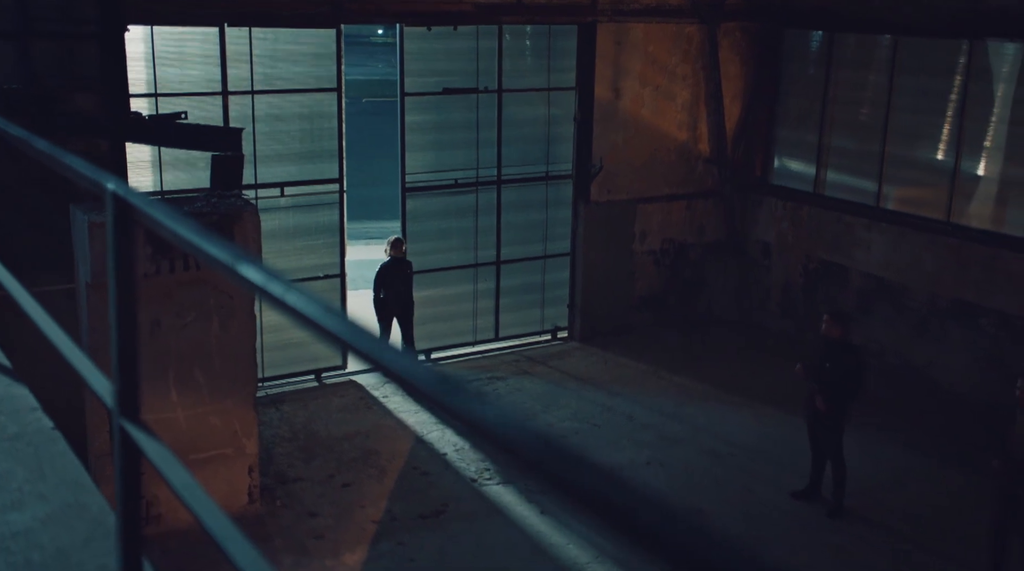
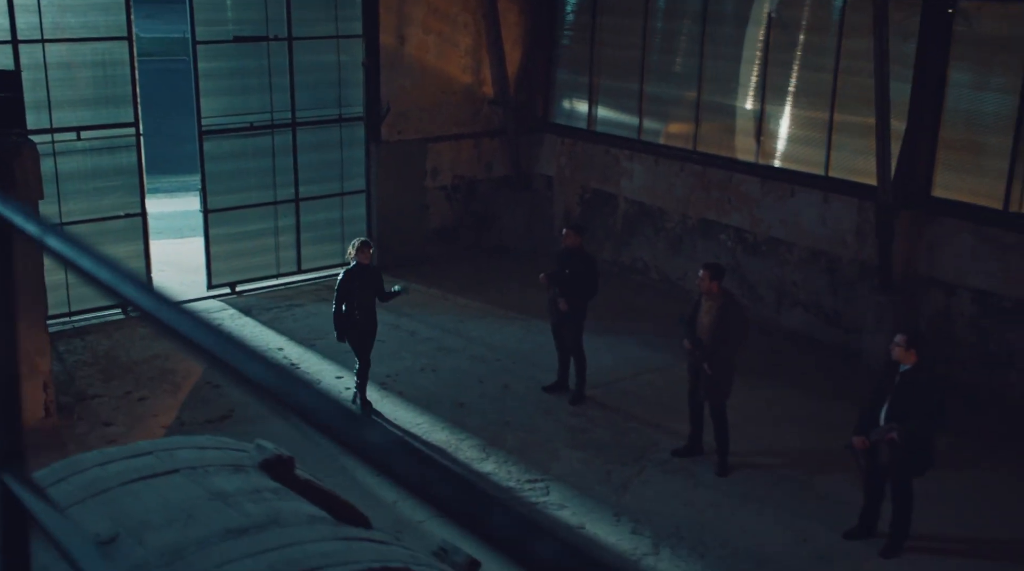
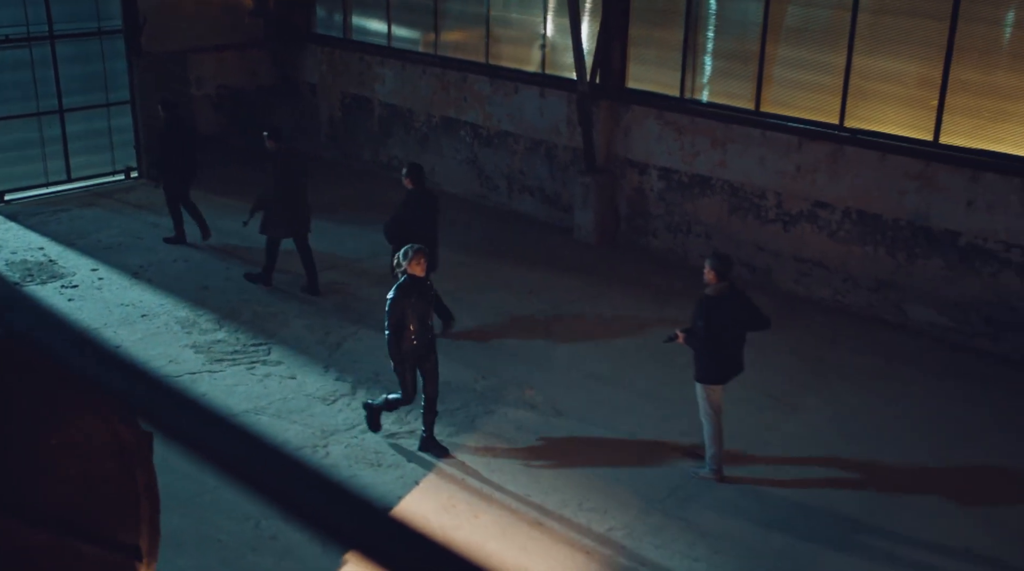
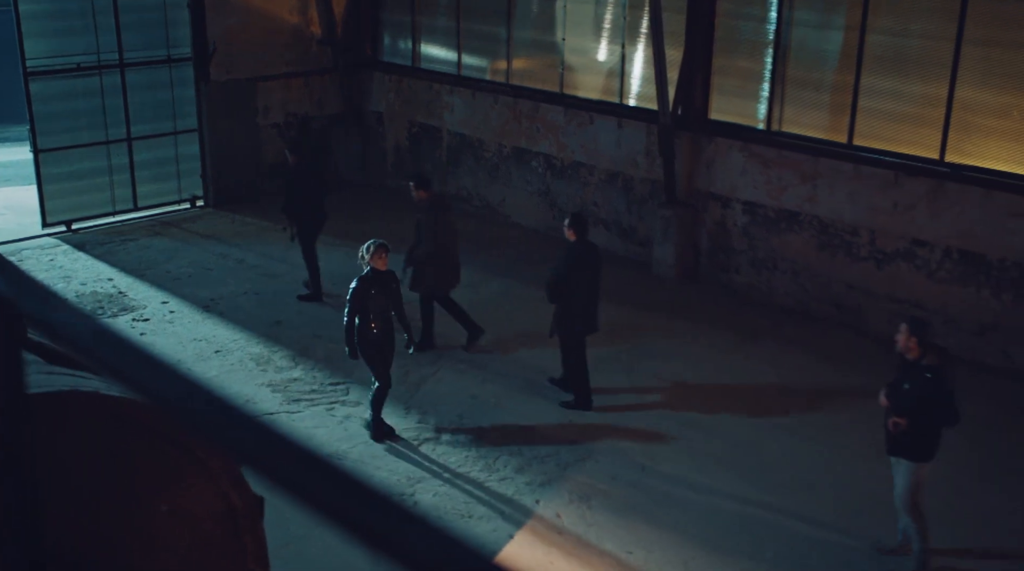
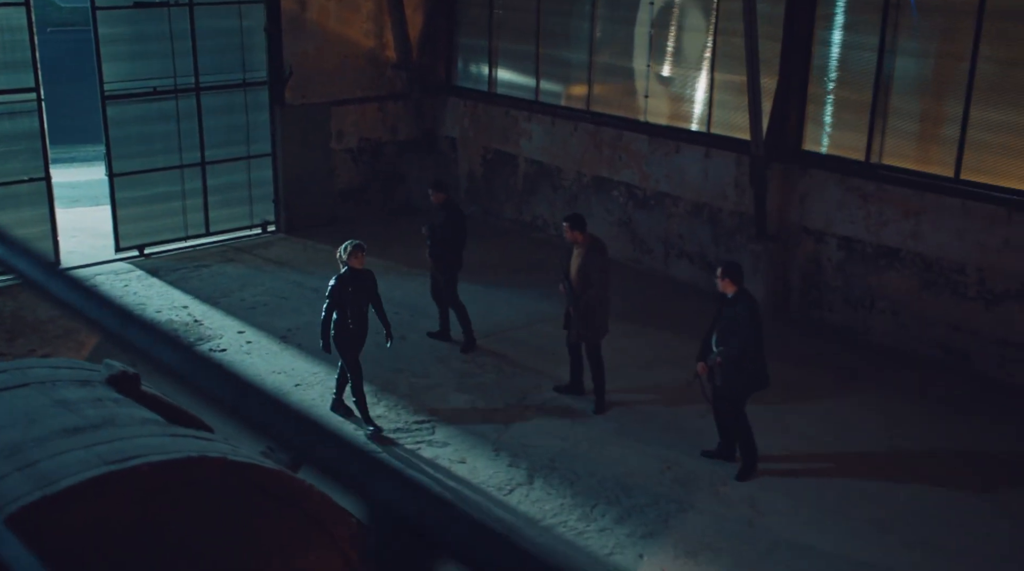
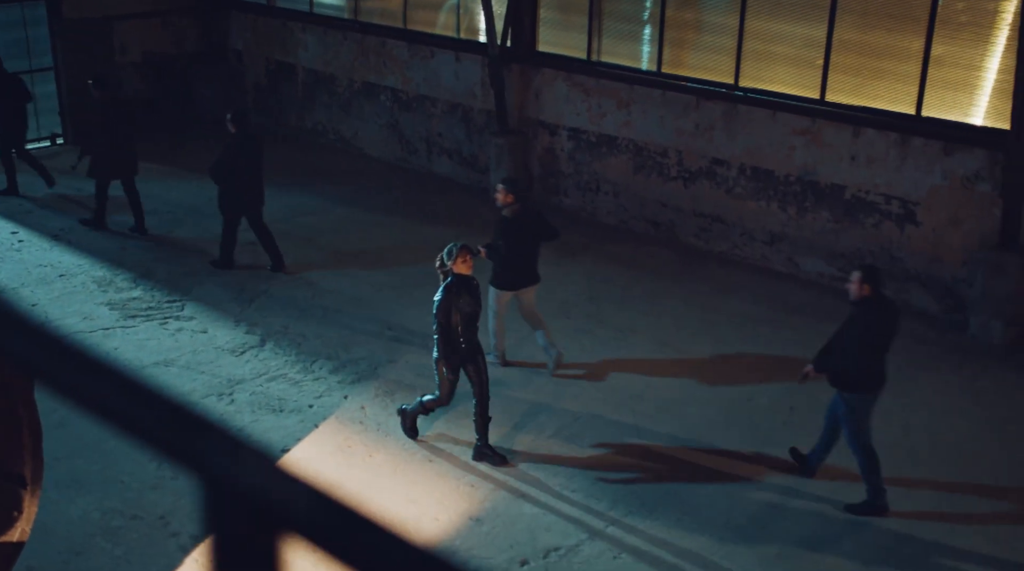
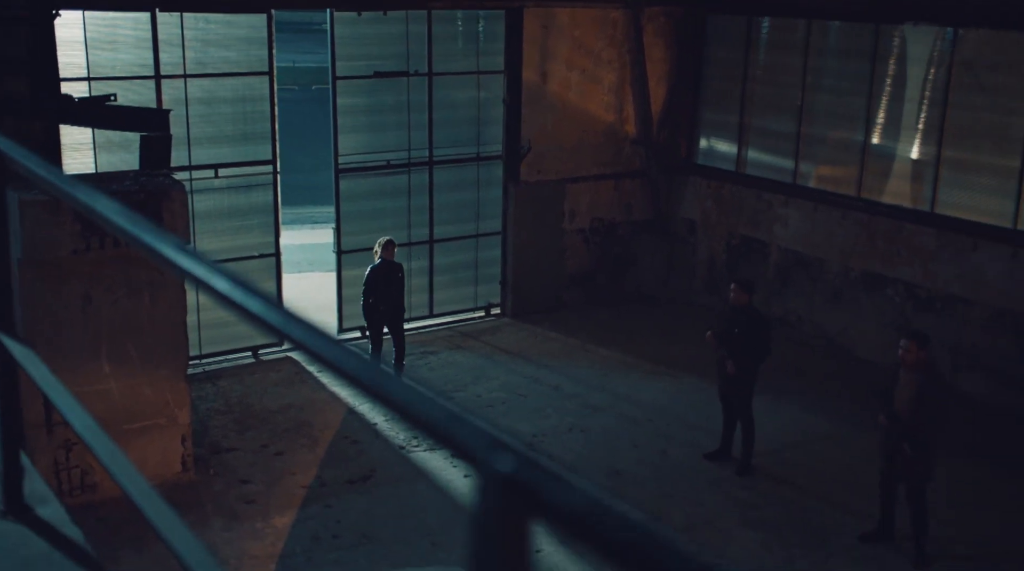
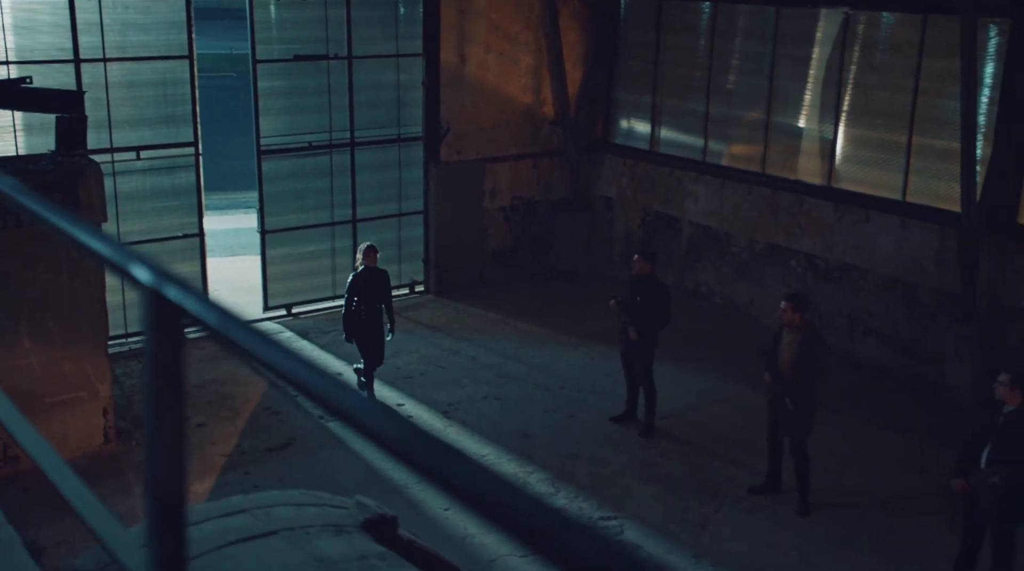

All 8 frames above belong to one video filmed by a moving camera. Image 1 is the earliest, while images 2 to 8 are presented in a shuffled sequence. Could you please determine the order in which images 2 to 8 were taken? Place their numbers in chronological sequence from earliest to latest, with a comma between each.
7, 8, 2, 5, 4, 3, 6
